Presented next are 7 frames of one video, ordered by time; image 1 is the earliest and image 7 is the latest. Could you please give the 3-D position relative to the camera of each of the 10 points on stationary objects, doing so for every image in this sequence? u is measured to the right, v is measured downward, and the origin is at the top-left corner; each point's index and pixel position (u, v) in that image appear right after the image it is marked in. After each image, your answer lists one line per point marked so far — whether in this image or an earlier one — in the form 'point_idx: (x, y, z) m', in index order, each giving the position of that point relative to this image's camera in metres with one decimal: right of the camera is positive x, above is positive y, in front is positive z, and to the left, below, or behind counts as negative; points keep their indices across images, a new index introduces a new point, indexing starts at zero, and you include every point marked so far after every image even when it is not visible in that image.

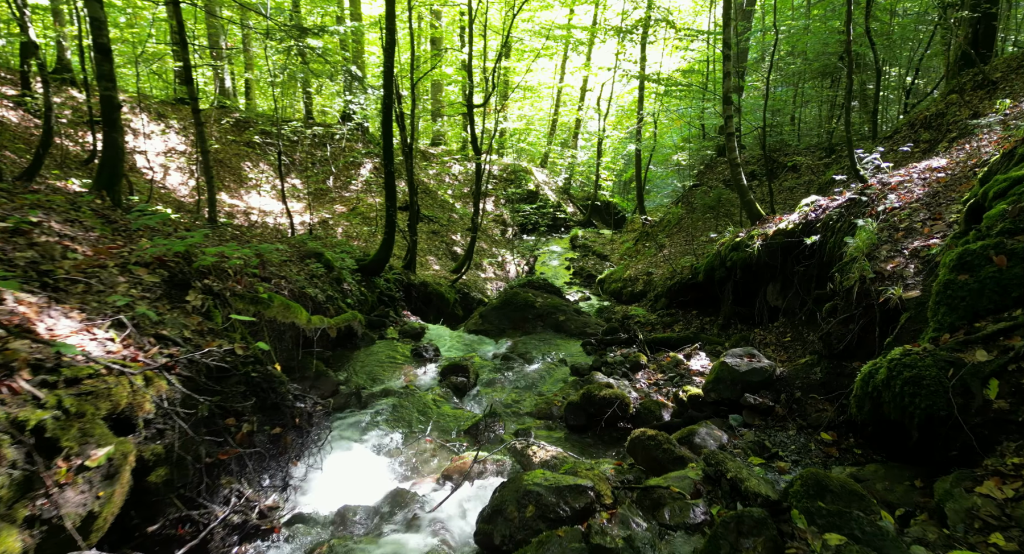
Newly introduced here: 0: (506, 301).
0: (-0.1, -0.5, +11.1) m
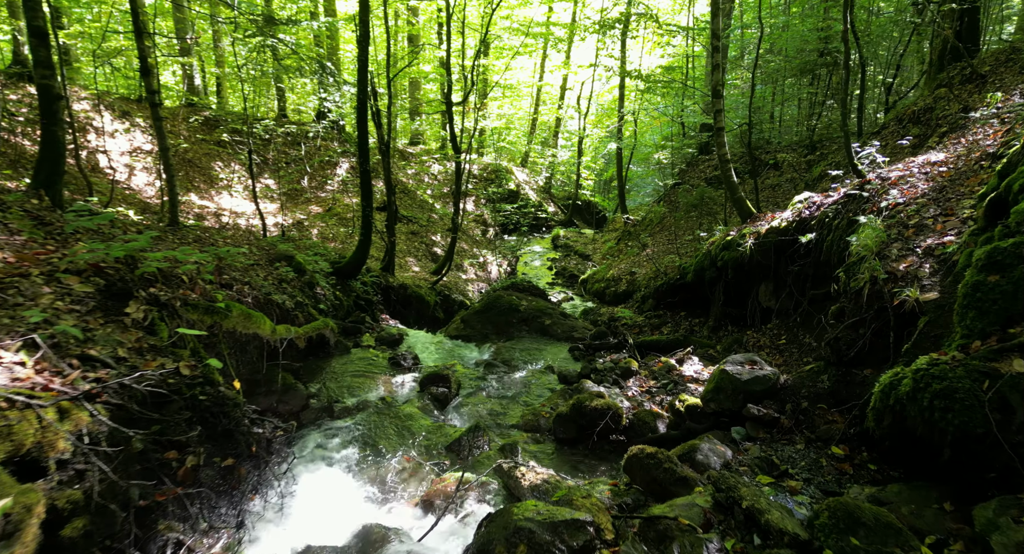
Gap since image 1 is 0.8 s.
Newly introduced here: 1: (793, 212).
0: (-0.5, -0.6, +10.6) m
1: (+4.9, +1.1, +8.7) m
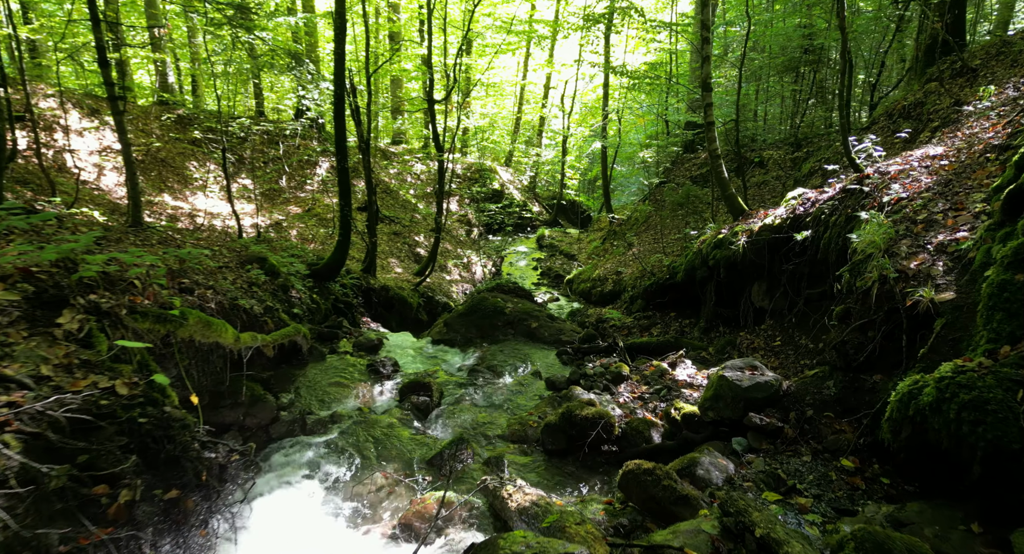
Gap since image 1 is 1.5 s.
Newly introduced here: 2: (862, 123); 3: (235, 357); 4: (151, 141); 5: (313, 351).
0: (-0.8, -0.6, +10.1) m
1: (+4.7, +1.1, +8.4) m
2: (+8.9, +3.9, +12.7) m
3: (-3.5, -1.0, +6.3) m
4: (-12.2, +4.6, +17.0) m
5: (-3.3, -1.2, +8.3) m
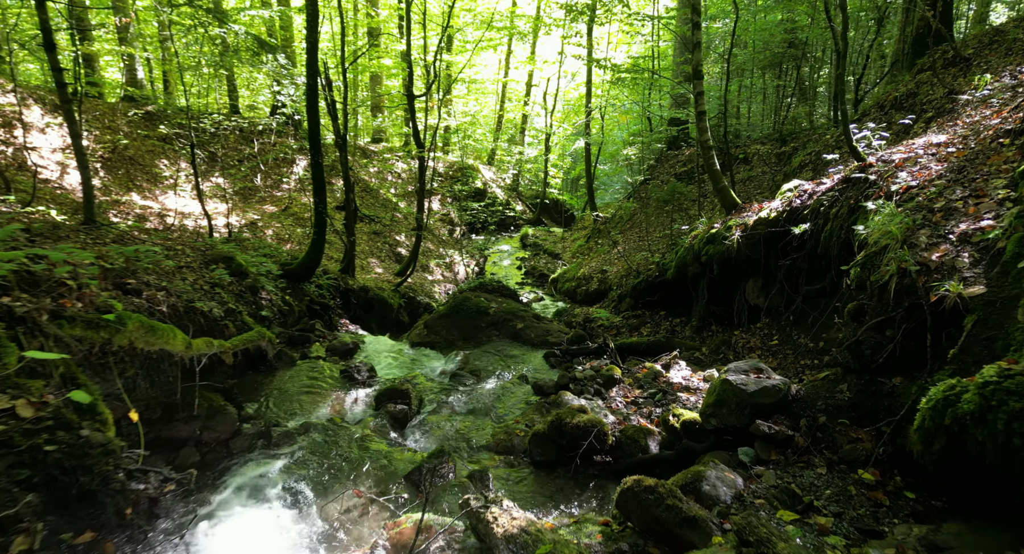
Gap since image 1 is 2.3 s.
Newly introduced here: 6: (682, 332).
0: (-1.1, -0.6, +9.6) m
1: (+4.4, +1.2, +8.0) m
2: (+8.5, +4.0, +12.4) m
3: (-3.7, -1.0, +5.7) m
4: (-12.8, +4.5, +16.0) m
5: (-3.6, -1.2, +7.7) m
6: (+3.3, -1.1, +9.6) m
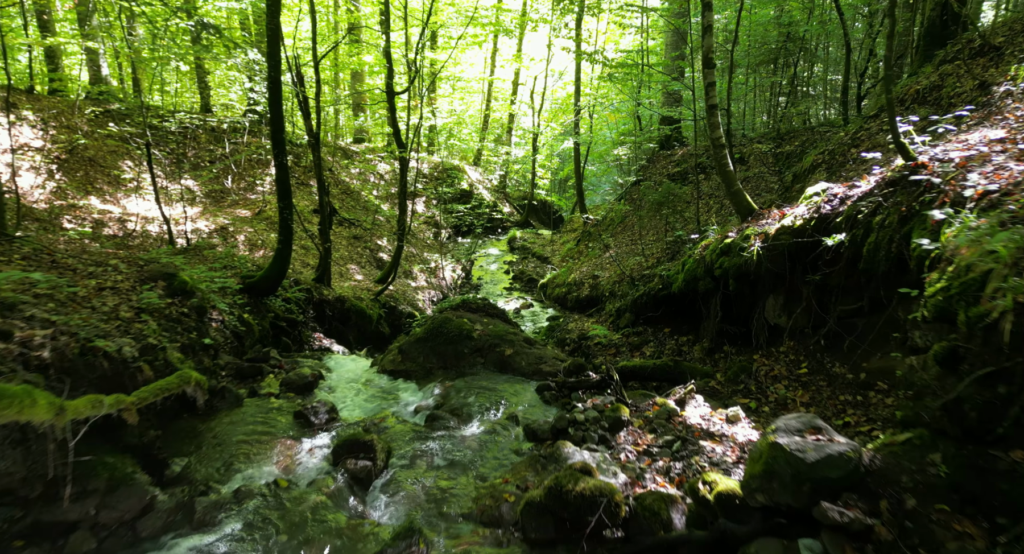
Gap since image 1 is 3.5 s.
0: (-1.3, -0.9, +8.4) m
1: (+4.2, +1.0, +7.0) m
2: (+8.2, +3.8, +11.5) m
3: (-3.8, -1.3, +4.4) m
4: (-13.2, +4.2, +14.6) m
5: (-3.7, -1.5, +6.4) m
6: (+3.0, -1.3, +8.5) m
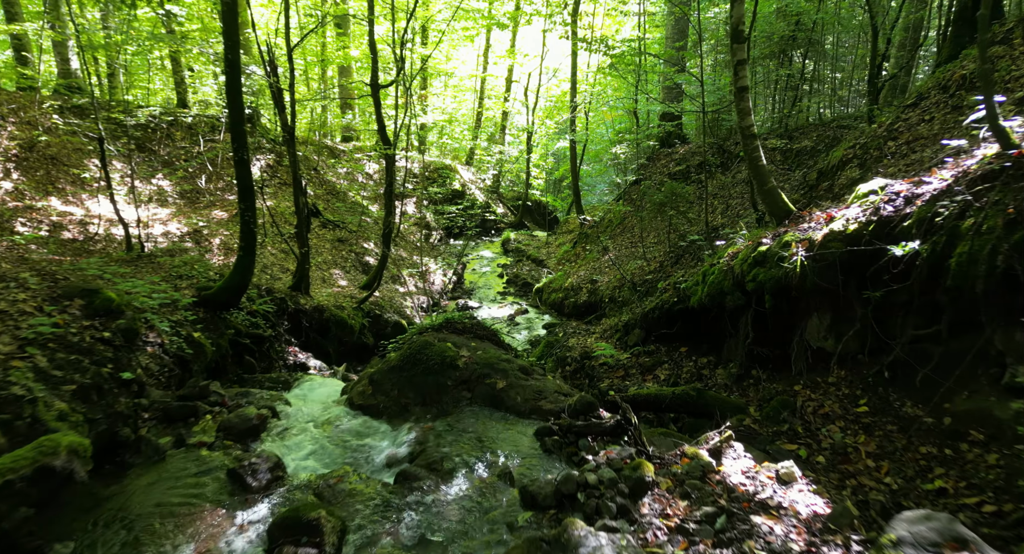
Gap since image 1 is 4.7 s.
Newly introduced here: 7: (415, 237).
0: (-1.4, -1.1, +7.1) m
1: (+4.1, +0.8, +5.7) m
2: (+8.0, +3.6, +10.3) m
3: (-3.9, -1.5, +3.1) m
4: (-13.4, +3.9, +13.1) m
5: (-3.8, -1.8, +5.1) m
6: (+2.9, -1.5, +7.2) m
7: (-4.0, +1.5, +19.7) m
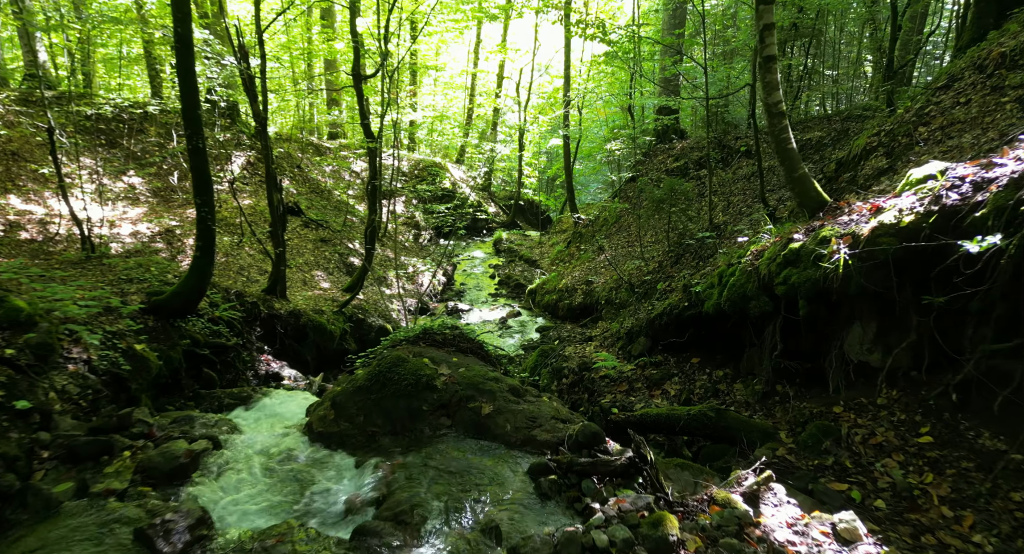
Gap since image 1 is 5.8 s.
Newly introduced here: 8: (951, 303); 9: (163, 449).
0: (-1.6, -1.1, +6.0) m
1: (+4.0, +0.8, +4.8) m
2: (+7.8, +3.6, +9.4) m
3: (-3.9, -1.6, +2.0) m
4: (-13.6, +3.8, +11.9) m
5: (-3.9, -1.8, +4.0) m
6: (+2.8, -1.5, +6.2) m
7: (-4.3, +1.5, +18.6) m
8: (+3.9, -0.3, +4.3) m
9: (-3.4, -1.7, +4.9) m
